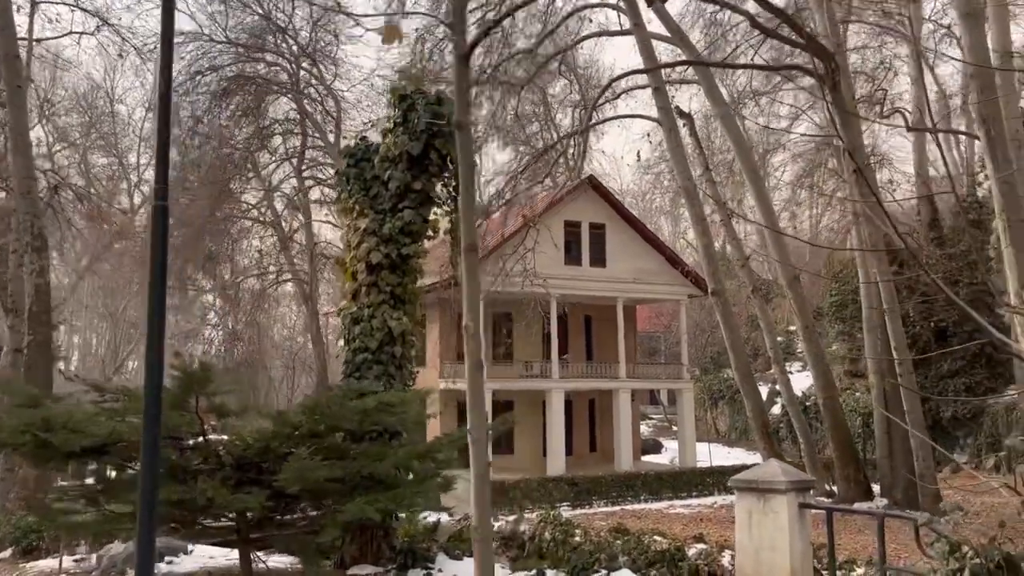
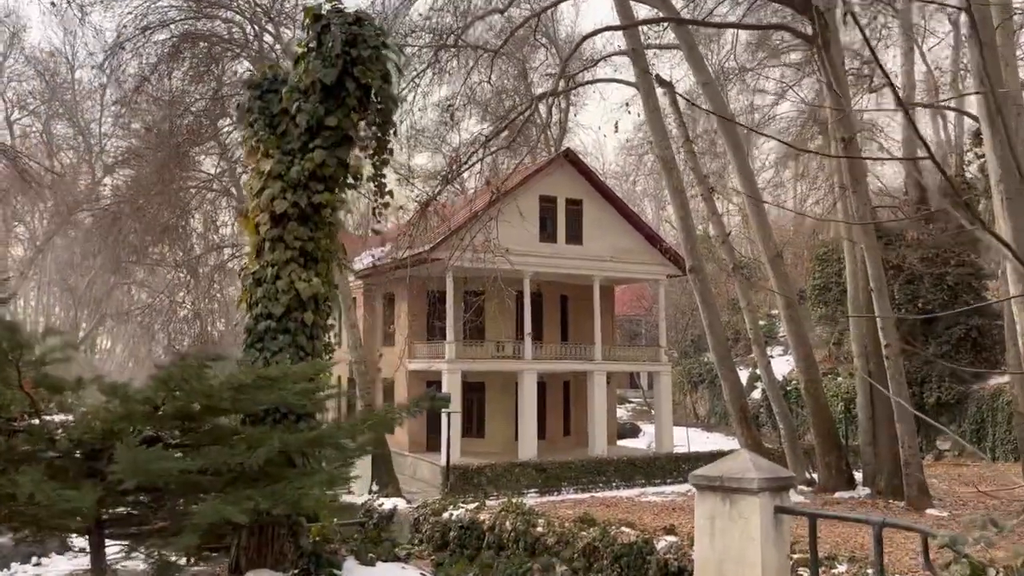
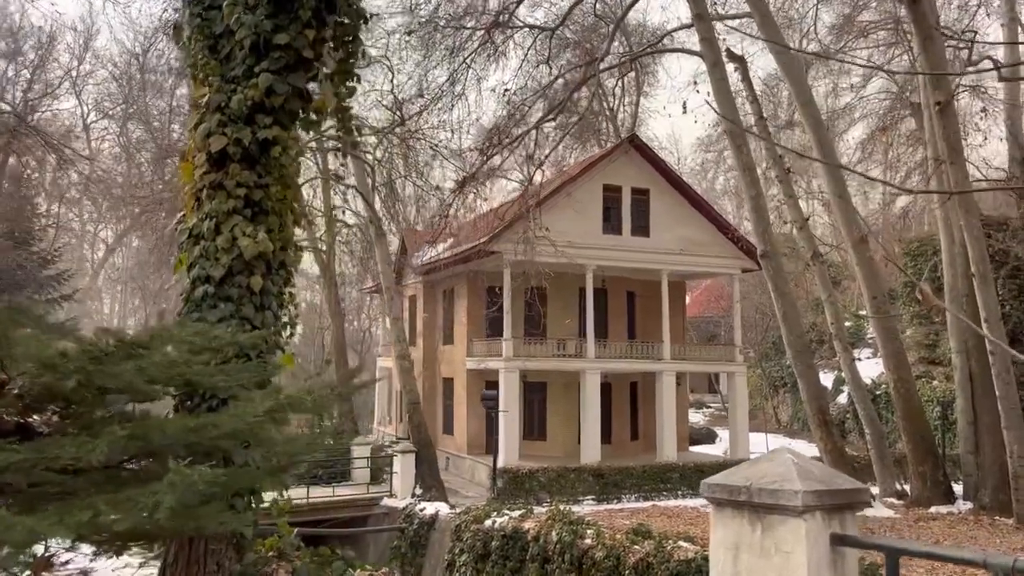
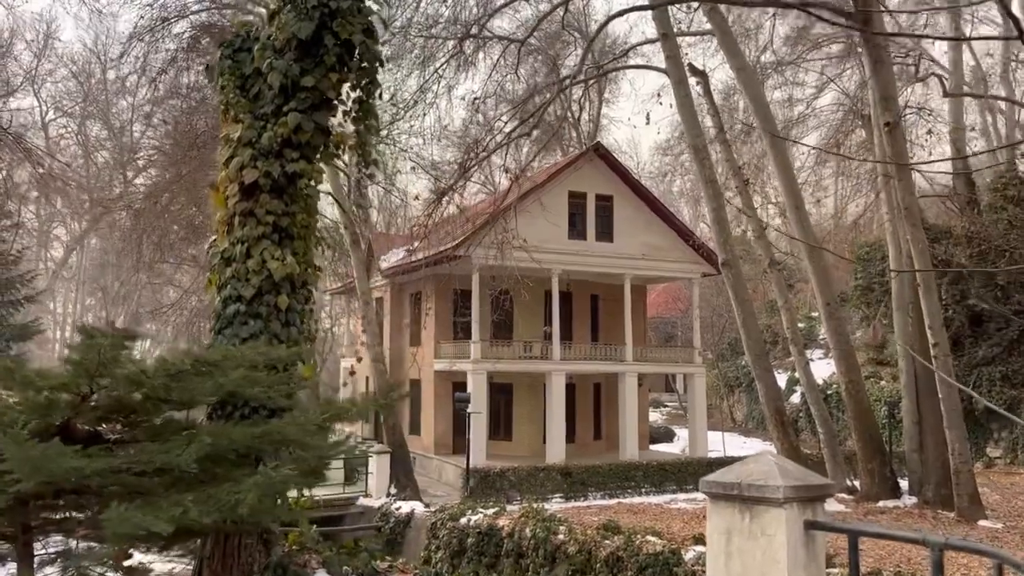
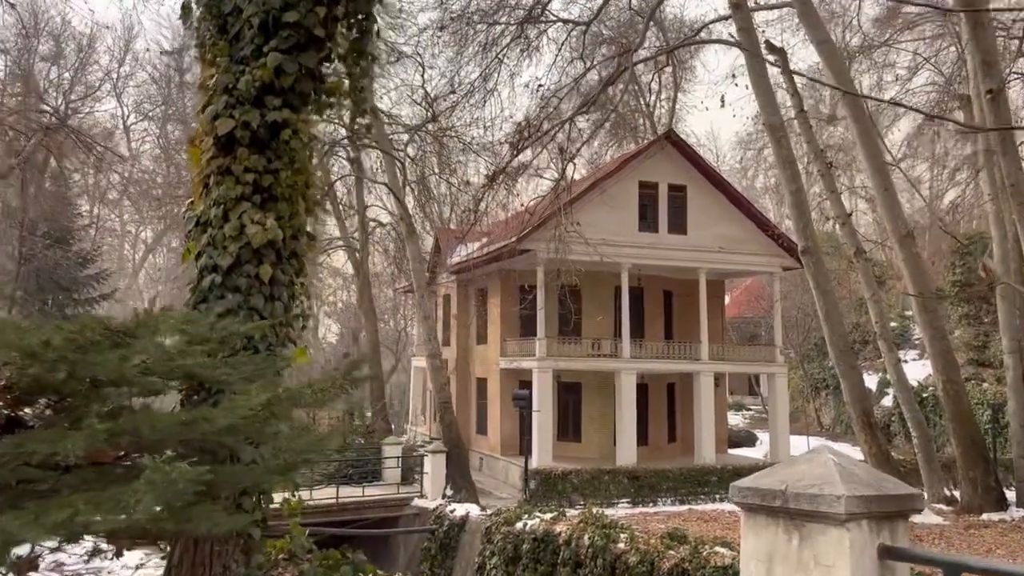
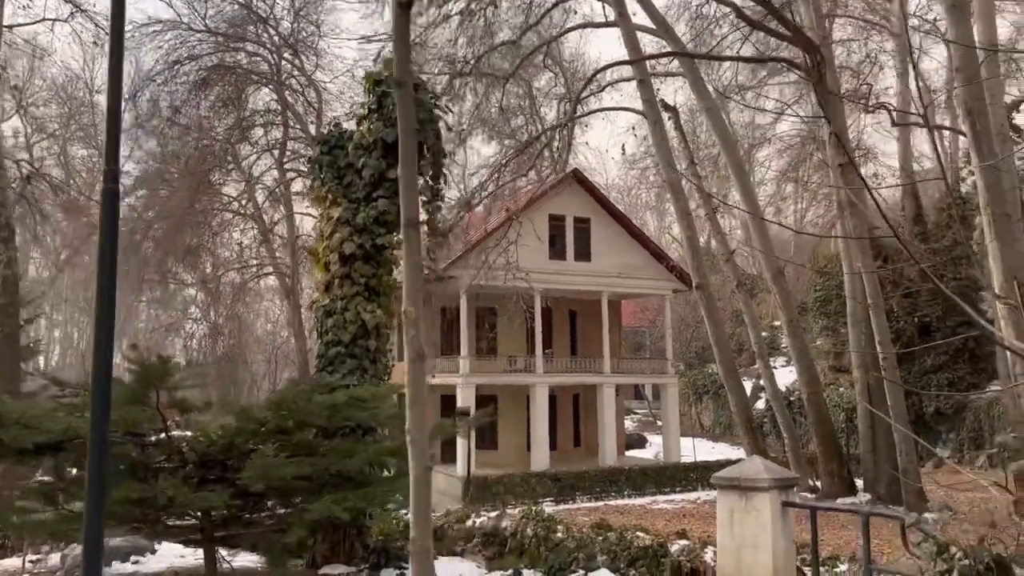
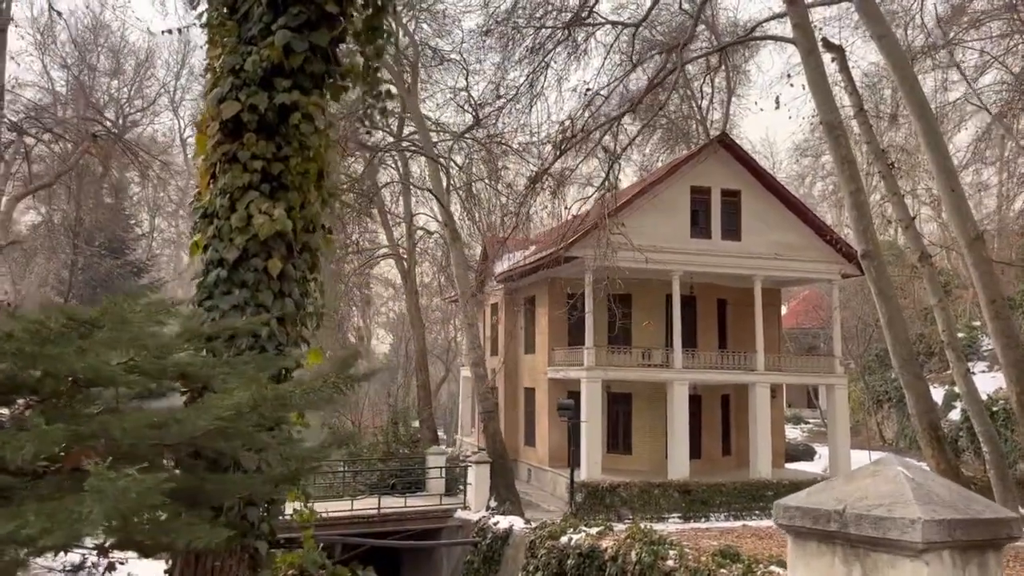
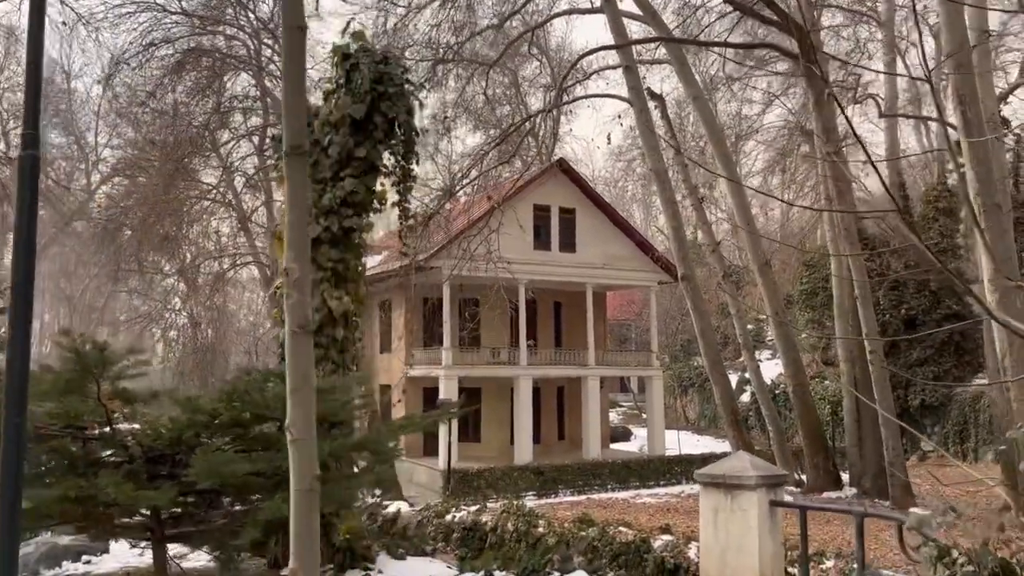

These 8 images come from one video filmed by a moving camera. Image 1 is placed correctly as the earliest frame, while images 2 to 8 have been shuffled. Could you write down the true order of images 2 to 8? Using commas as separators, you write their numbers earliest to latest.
6, 8, 2, 4, 3, 5, 7
